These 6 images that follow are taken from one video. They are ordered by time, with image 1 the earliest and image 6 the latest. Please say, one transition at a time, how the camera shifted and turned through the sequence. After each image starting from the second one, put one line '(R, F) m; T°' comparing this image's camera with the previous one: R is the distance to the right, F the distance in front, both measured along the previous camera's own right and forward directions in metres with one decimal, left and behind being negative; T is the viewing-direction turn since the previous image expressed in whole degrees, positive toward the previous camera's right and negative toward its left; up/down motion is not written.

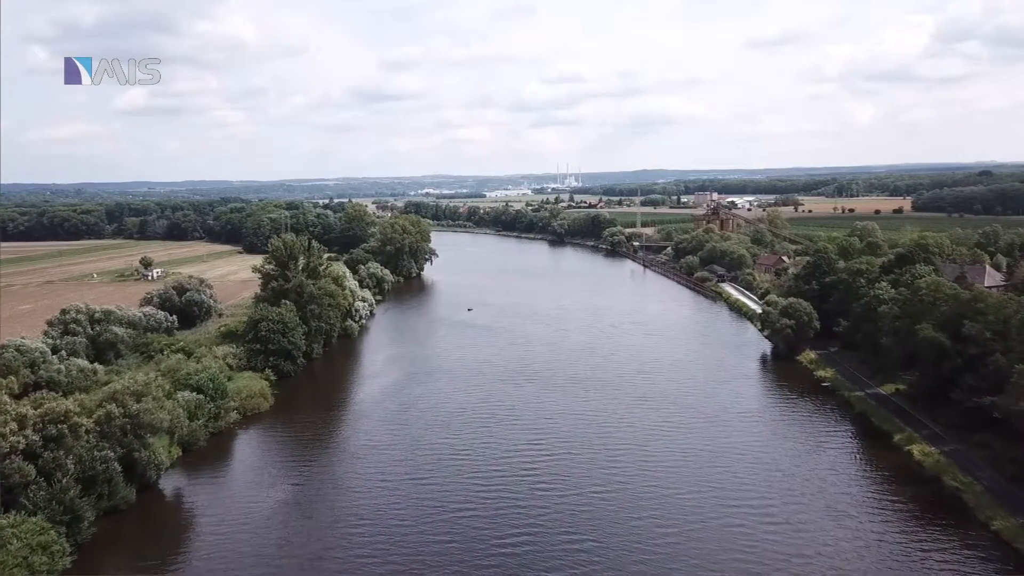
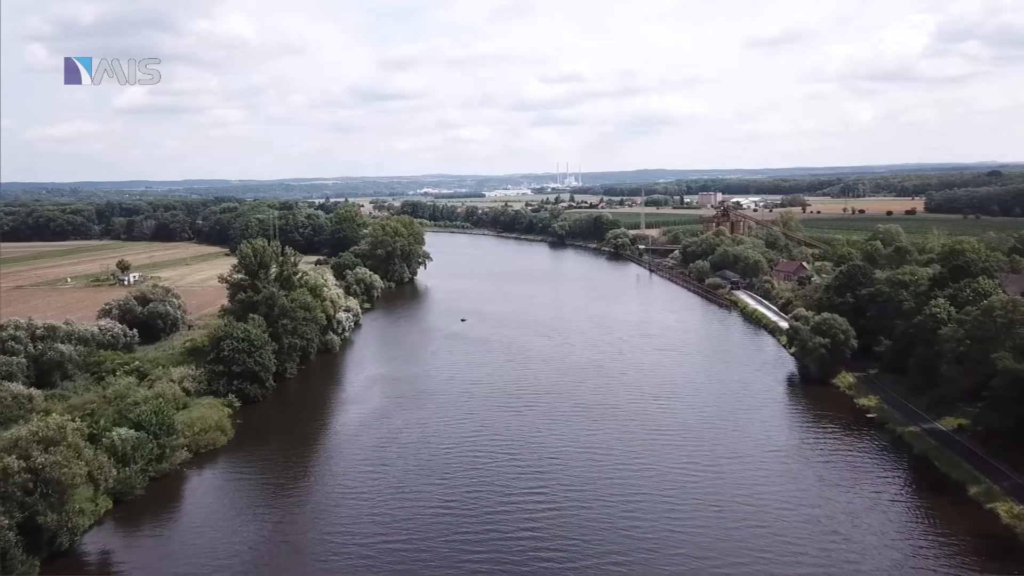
(+0.1, +4.1) m; 0°
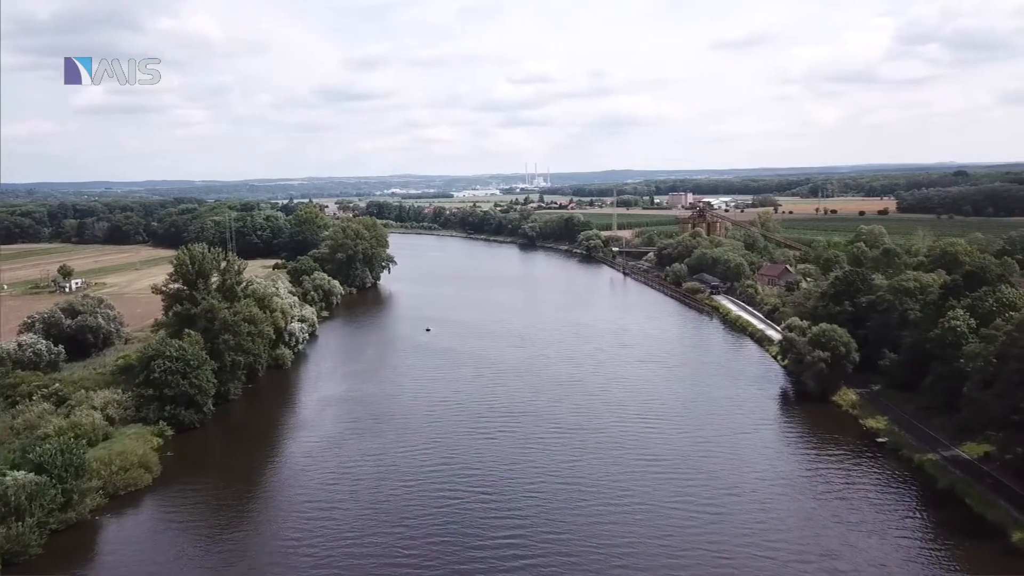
(0.0, +3.1) m; +2°
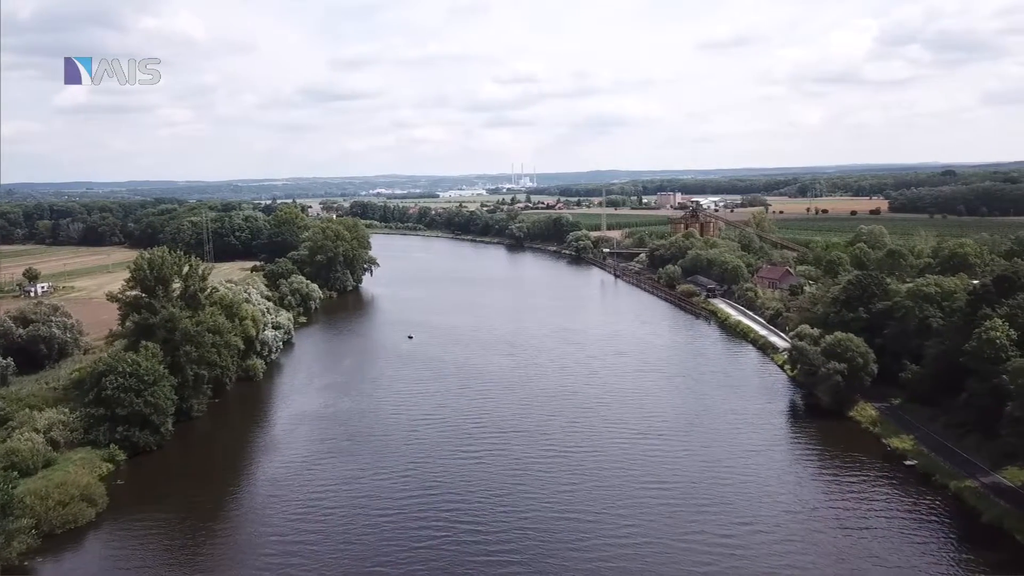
(-0.1, +2.4) m; +1°
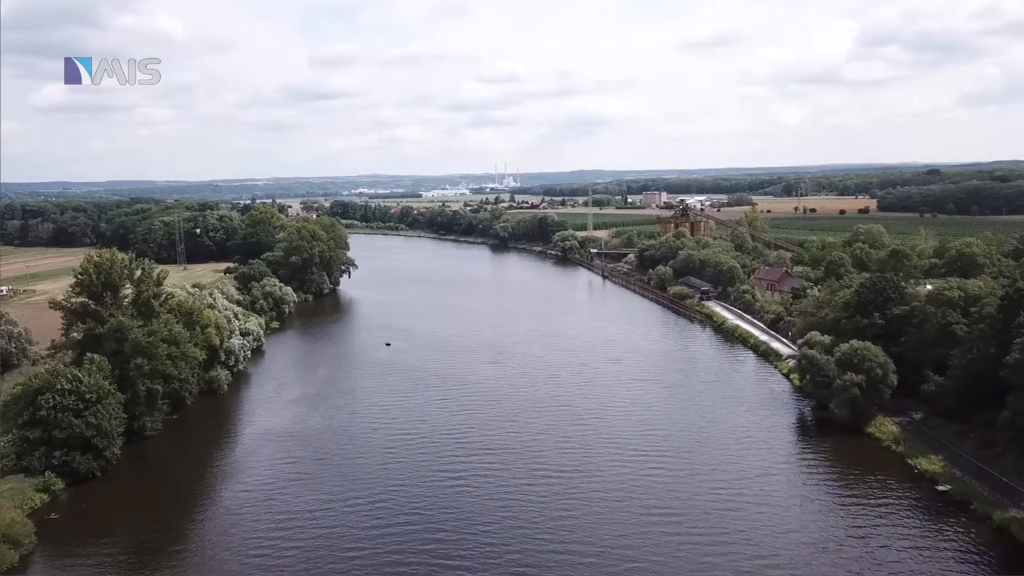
(-0.1, +2.4) m; +1°
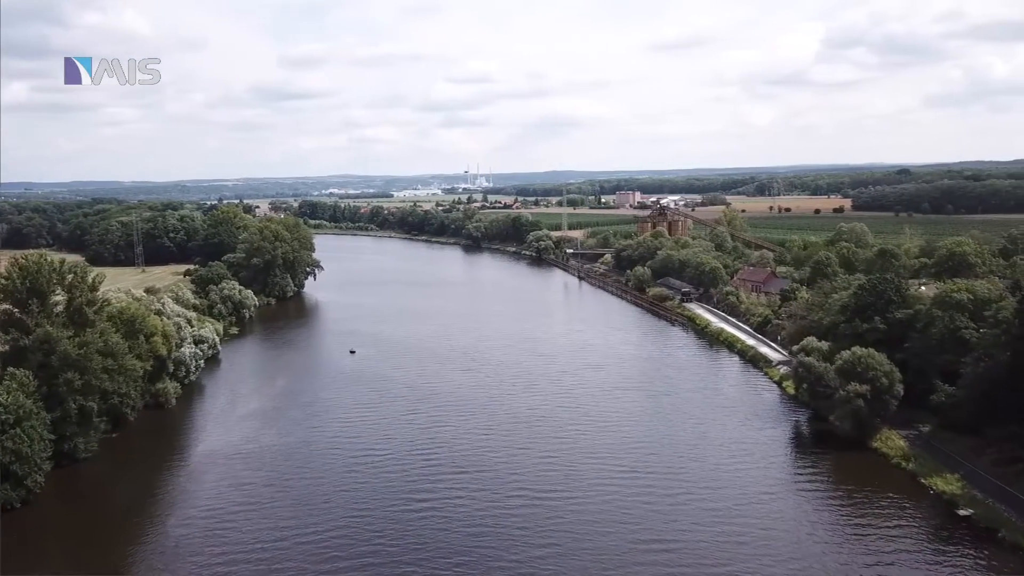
(0.0, +2.2) m; +2°
